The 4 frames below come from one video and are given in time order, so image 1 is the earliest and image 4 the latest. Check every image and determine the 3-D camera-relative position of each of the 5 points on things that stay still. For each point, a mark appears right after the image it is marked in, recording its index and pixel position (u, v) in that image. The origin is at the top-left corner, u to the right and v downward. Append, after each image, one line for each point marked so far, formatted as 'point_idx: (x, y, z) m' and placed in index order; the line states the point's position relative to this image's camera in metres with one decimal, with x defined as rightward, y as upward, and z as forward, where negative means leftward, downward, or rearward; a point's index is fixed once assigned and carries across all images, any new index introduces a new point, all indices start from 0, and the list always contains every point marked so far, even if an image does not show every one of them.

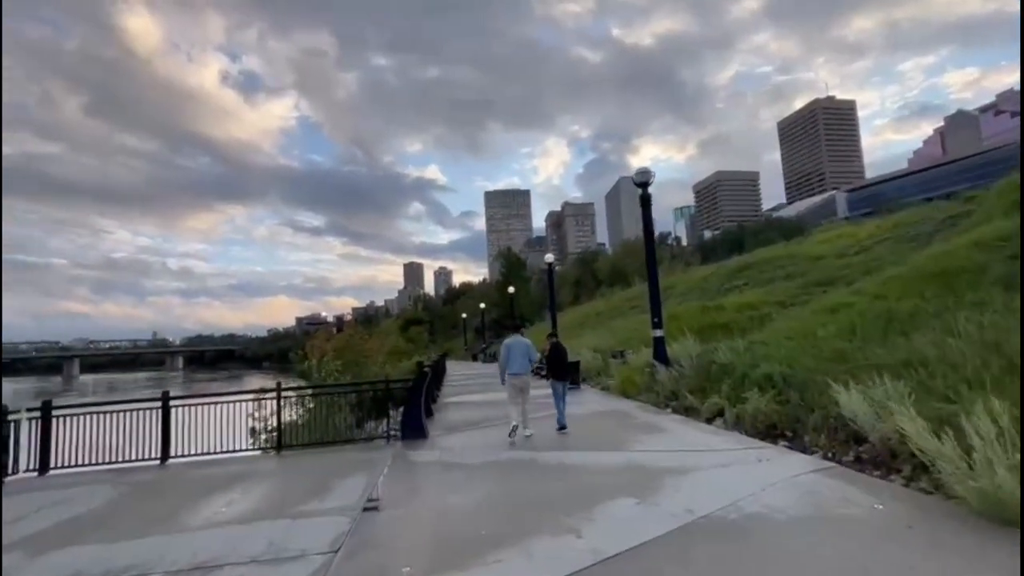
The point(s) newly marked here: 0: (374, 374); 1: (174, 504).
0: (-5.5, -3.5, +19.3) m
1: (-5.4, -3.5, +7.7) m
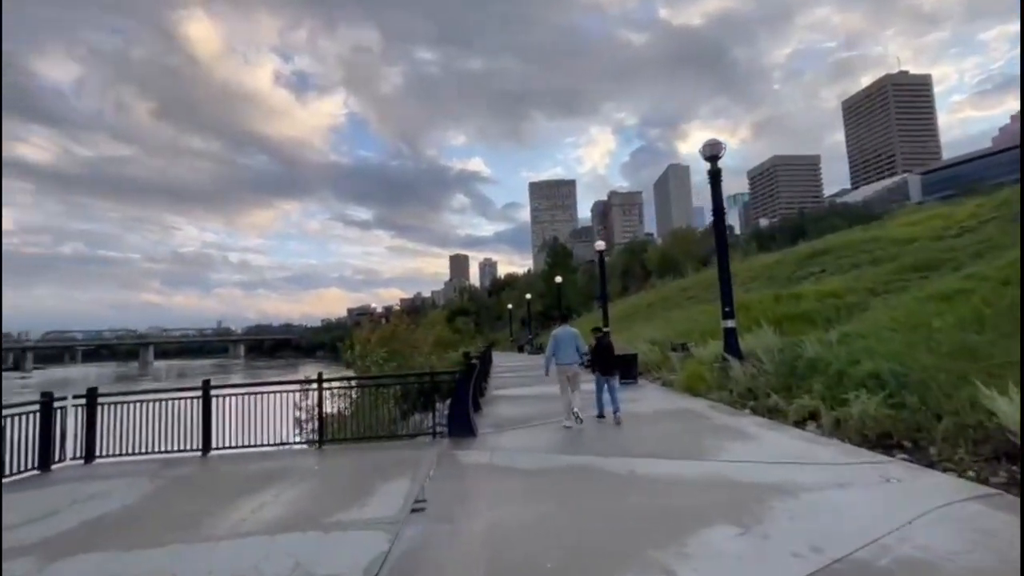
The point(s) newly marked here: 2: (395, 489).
0: (-3.6, -3.0, +18.6) m
1: (-4.5, -3.2, +7.1) m
2: (-1.7, -3.0, +7.2) m
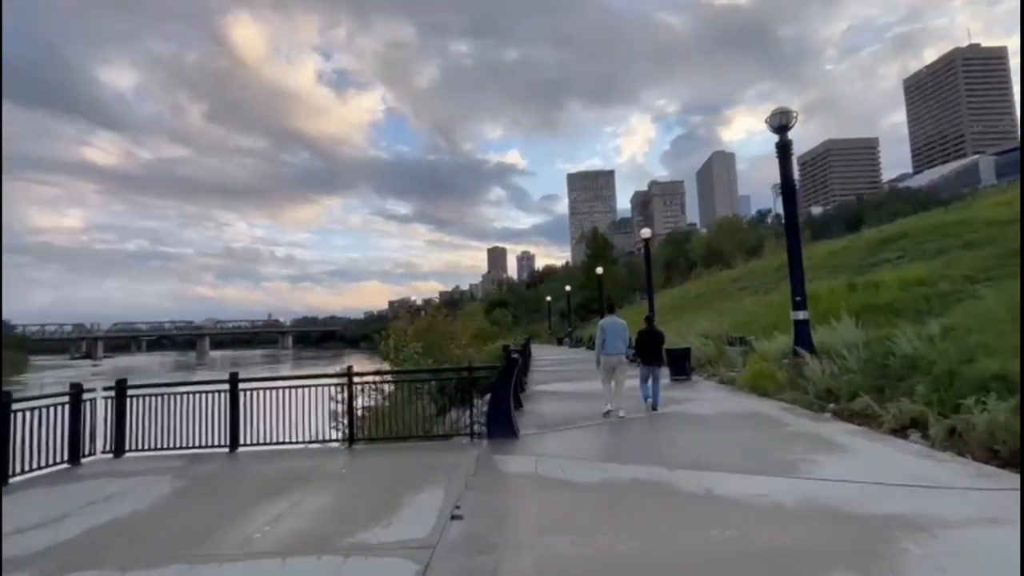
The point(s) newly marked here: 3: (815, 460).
0: (-2.0, -2.6, +17.8) m
1: (-3.9, -3.0, +6.4) m
2: (-1.1, -2.8, +6.3) m
3: (+4.3, -2.4, +6.9) m
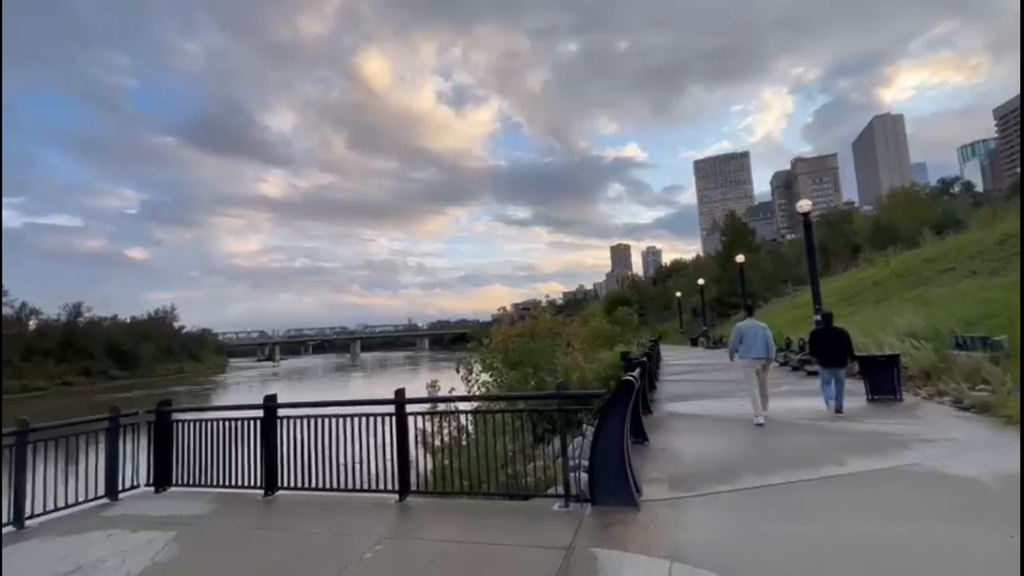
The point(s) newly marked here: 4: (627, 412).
0: (+1.6, -2.4, +14.7) m
1: (-3.0, -2.9, +4.2) m
2: (-0.4, -2.6, +3.3) m
3: (+5.0, -2.1, +2.6) m
4: (+1.5, -1.6, +6.2) m
